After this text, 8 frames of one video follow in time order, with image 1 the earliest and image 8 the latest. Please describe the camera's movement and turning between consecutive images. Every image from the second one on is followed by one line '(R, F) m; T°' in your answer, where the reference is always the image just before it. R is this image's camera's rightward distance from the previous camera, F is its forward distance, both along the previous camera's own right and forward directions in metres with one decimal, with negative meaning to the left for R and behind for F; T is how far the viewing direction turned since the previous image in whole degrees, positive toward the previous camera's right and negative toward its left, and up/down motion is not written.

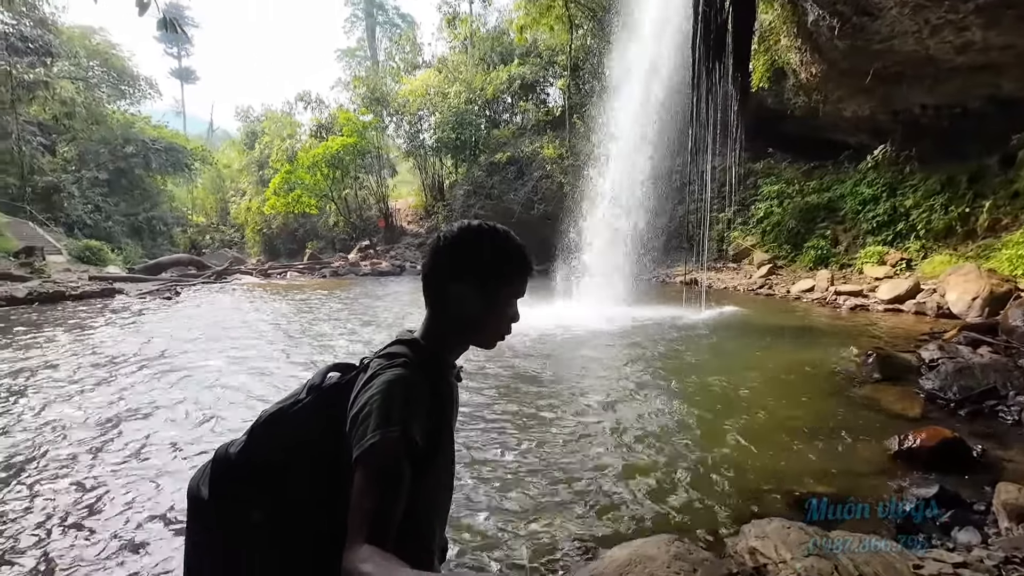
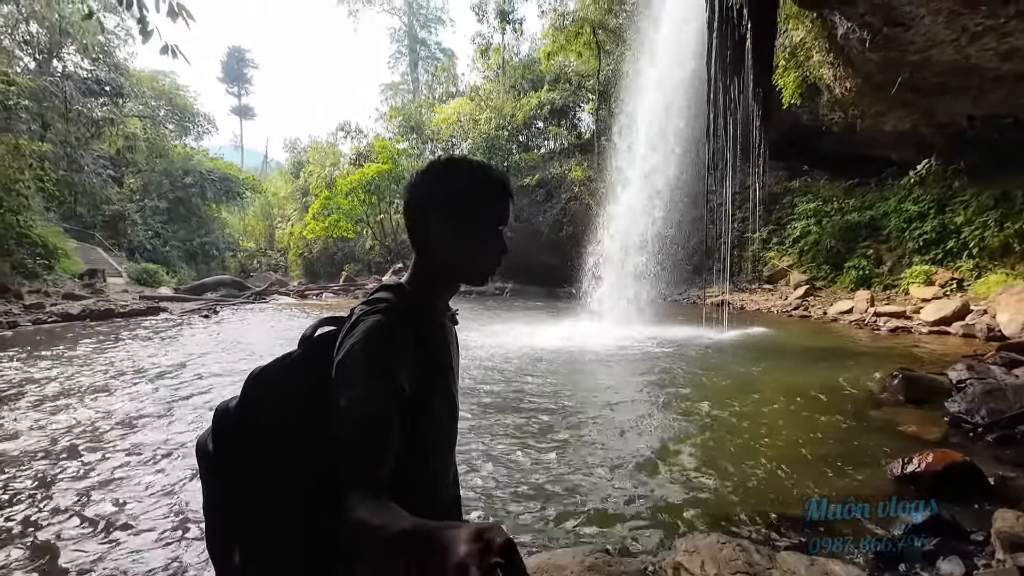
(+0.4, 0.0) m; -5°
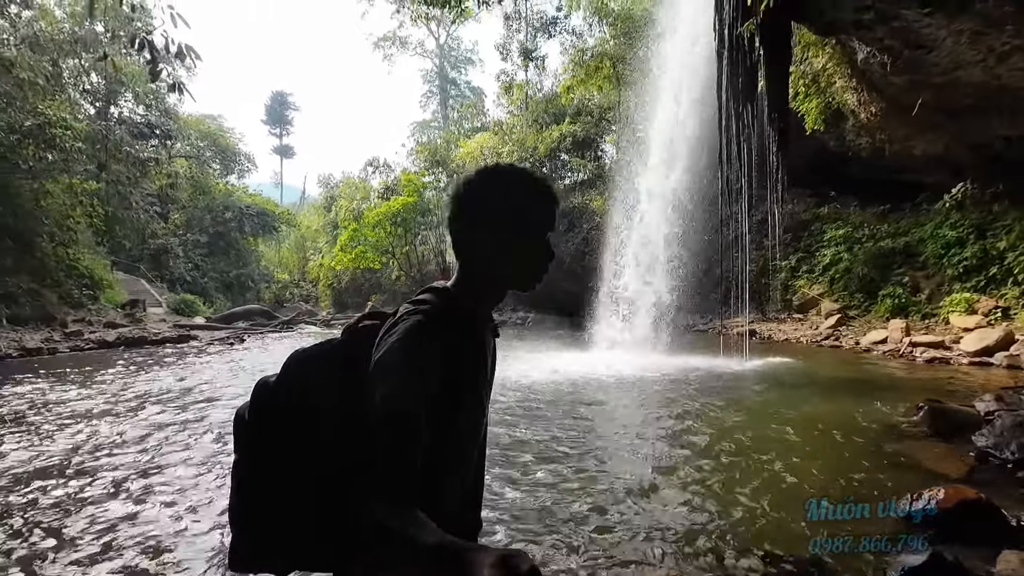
(+0.3, 0.0) m; -4°
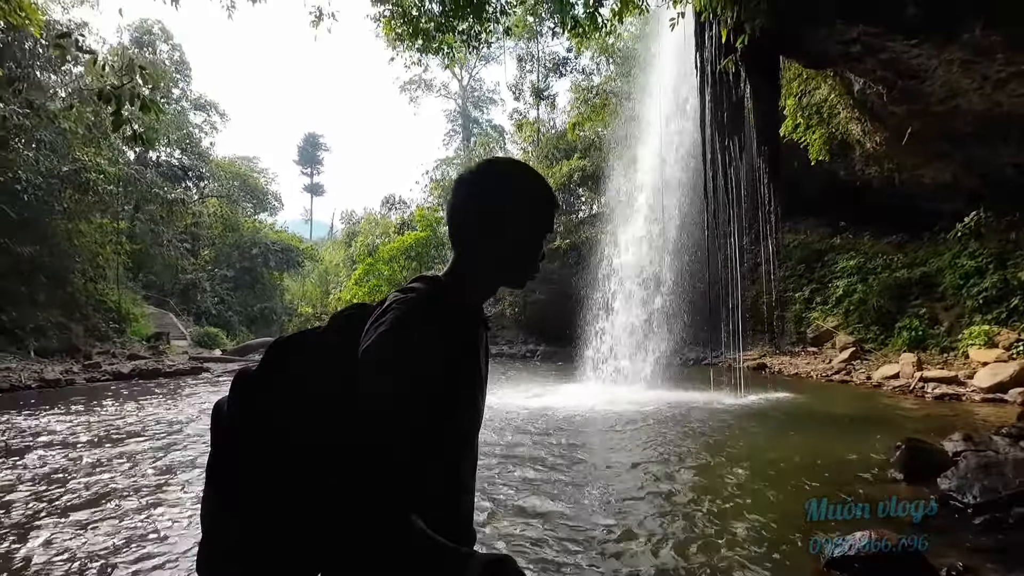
(+0.5, 0.0) m; -3°
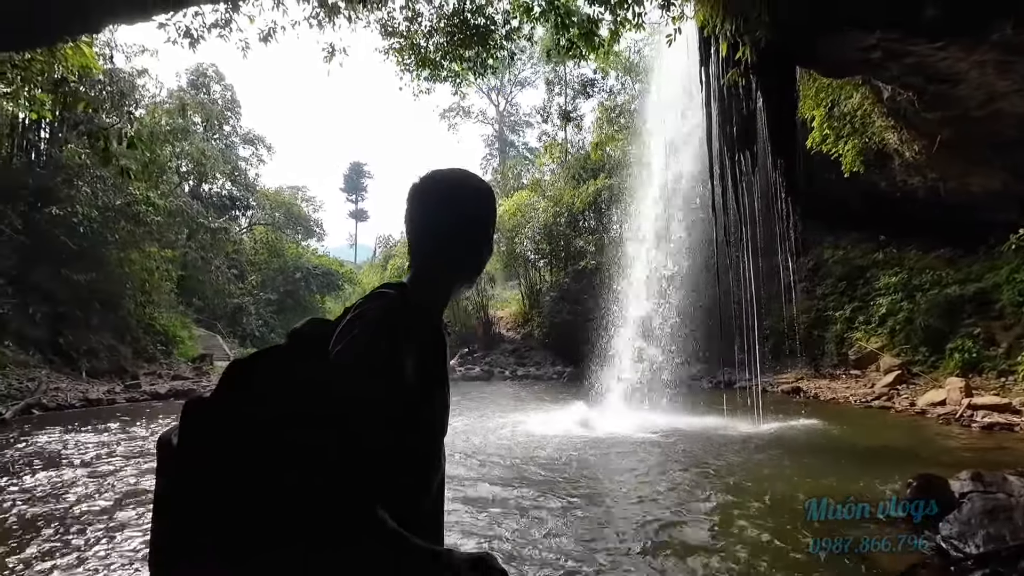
(+0.5, +0.1) m; -5°
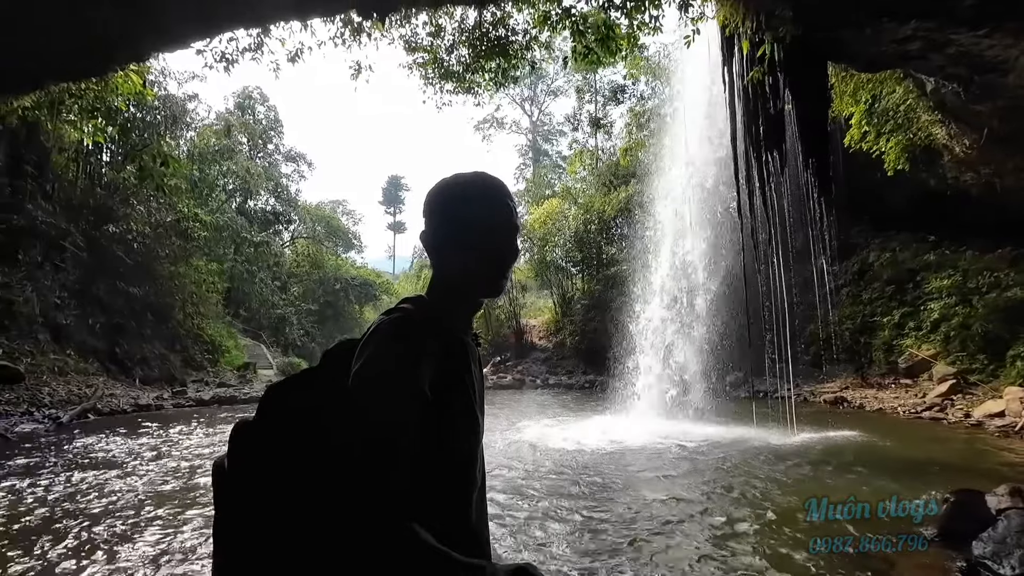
(+0.2, 0.0) m; -4°
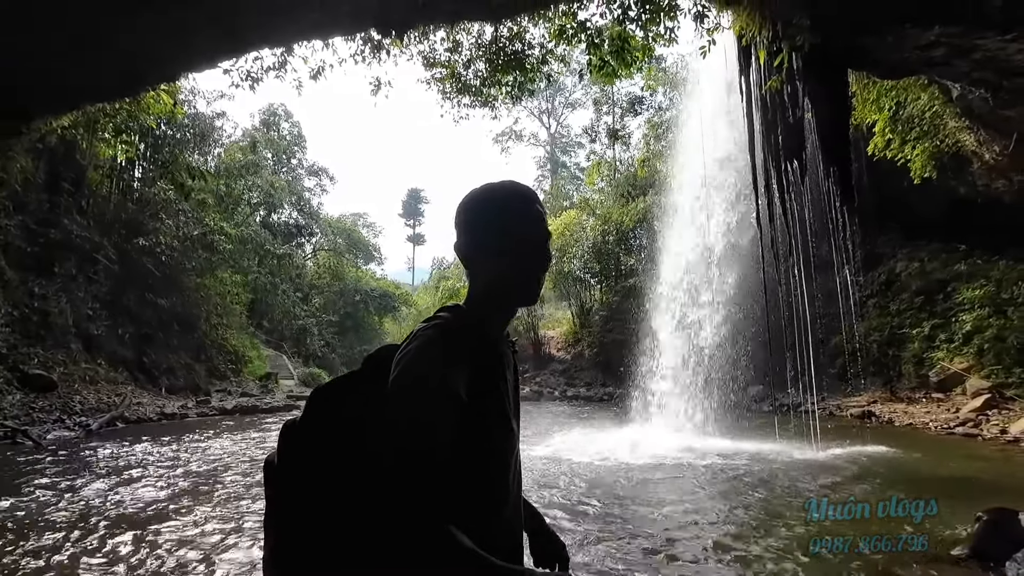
(0.0, 0.0) m; -2°
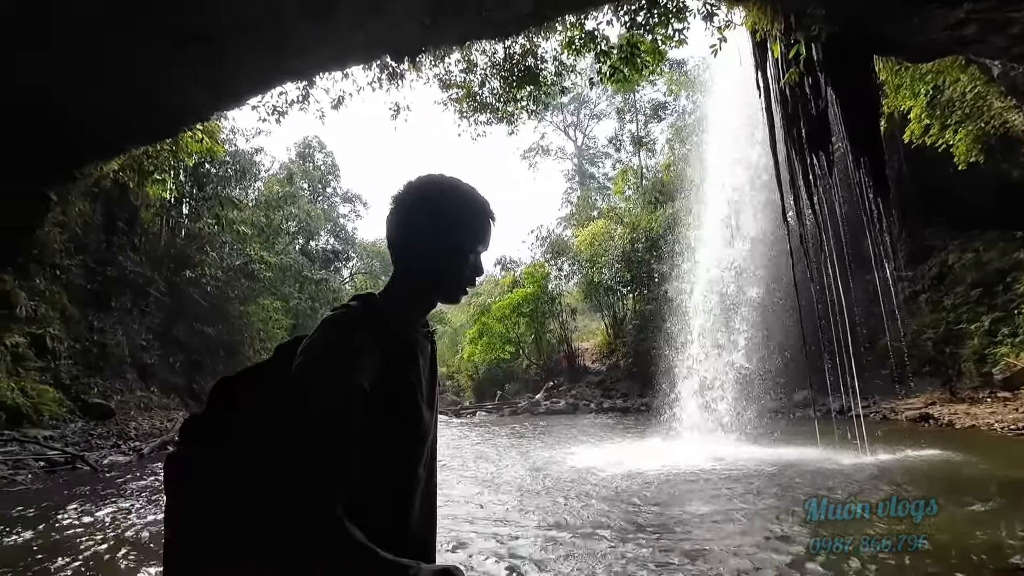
(+0.2, 0.0) m; -4°
